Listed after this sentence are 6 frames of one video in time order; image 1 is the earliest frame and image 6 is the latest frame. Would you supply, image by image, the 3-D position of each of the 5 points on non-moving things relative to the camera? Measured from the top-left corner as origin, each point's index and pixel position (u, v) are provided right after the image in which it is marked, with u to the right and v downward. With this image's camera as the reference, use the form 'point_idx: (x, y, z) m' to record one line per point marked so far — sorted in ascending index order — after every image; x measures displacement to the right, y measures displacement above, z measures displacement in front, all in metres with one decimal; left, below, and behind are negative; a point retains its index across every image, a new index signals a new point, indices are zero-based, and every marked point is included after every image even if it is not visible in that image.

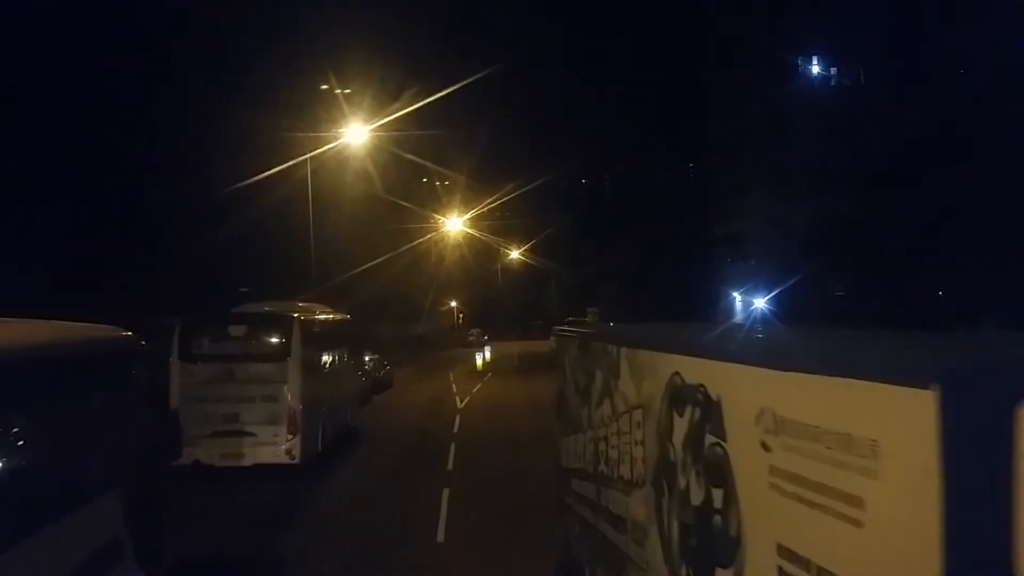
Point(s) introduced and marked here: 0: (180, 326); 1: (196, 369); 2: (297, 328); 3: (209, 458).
0: (-5.1, -0.6, +17.6) m
1: (-4.8, -1.2, +17.3) m
2: (-3.3, -0.6, +17.7) m
3: (-4.5, -2.6, +17.1) m
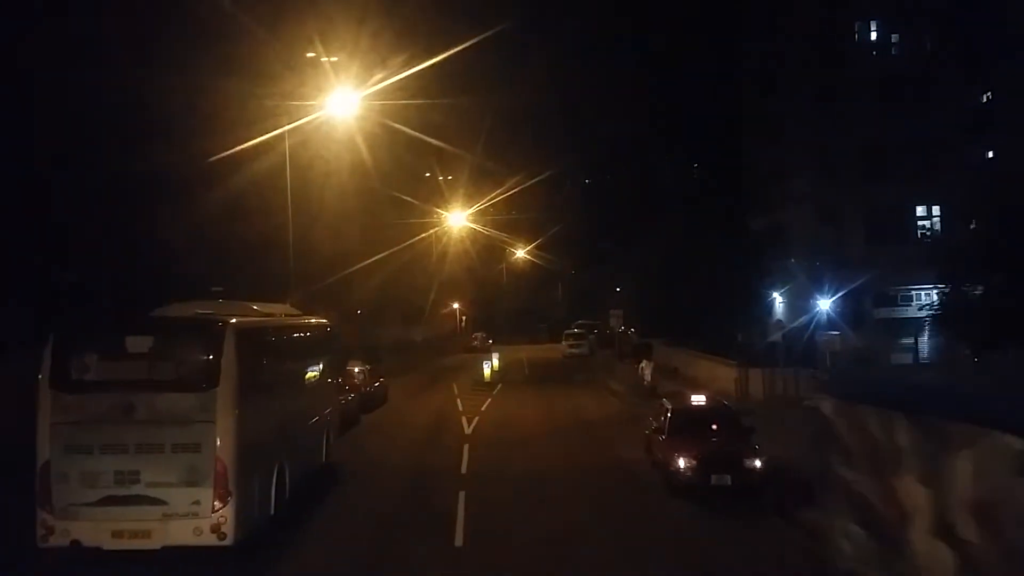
0: (-4.7, -0.5, +11.7) m
1: (-4.4, -1.1, +11.5) m
2: (-2.9, -0.5, +11.8) m
3: (-4.1, -2.5, +11.2) m
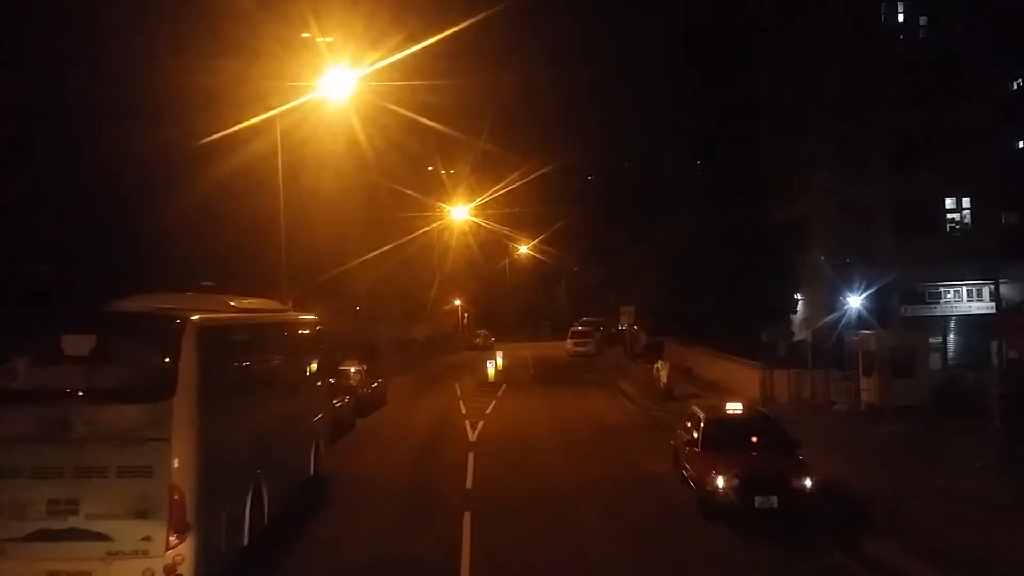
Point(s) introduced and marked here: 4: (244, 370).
0: (-4.5, -0.4, +9.7) m
1: (-4.2, -1.0, +9.4) m
2: (-2.7, -0.4, +9.8) m
3: (-4.0, -2.4, +9.2) m
4: (-3.0, -0.9, +12.7) m
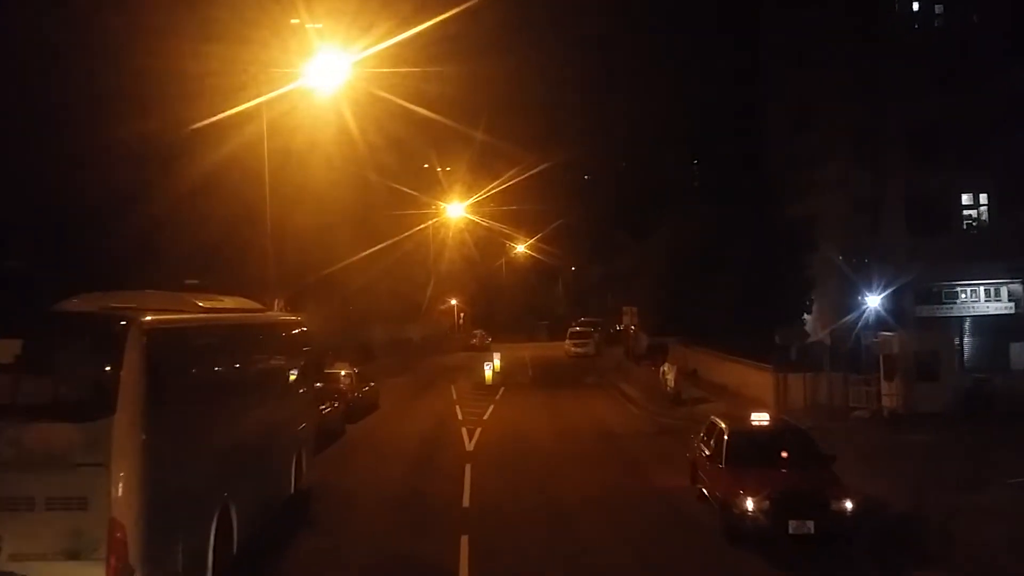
0: (-4.5, -0.4, +8.1) m
1: (-4.2, -1.0, +7.9) m
2: (-2.7, -0.4, +8.3) m
3: (-3.9, -2.3, +7.6) m
4: (-2.9, -0.9, +11.1) m
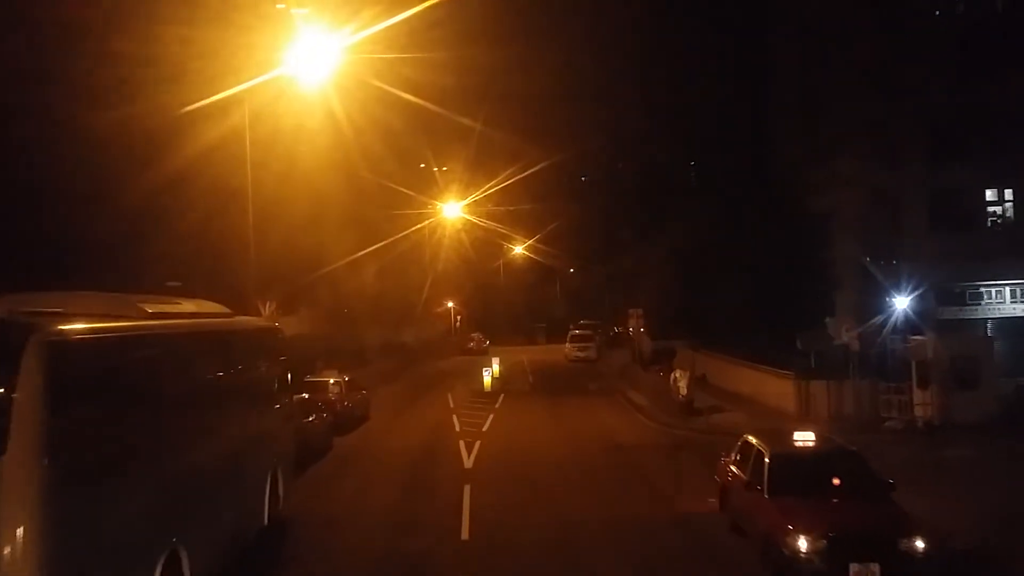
0: (-4.4, -0.4, +6.2) m
1: (-4.1, -1.0, +6.0) m
2: (-2.6, -0.4, +6.4) m
3: (-3.8, -2.3, +5.7) m
4: (-2.9, -0.9, +9.2) m
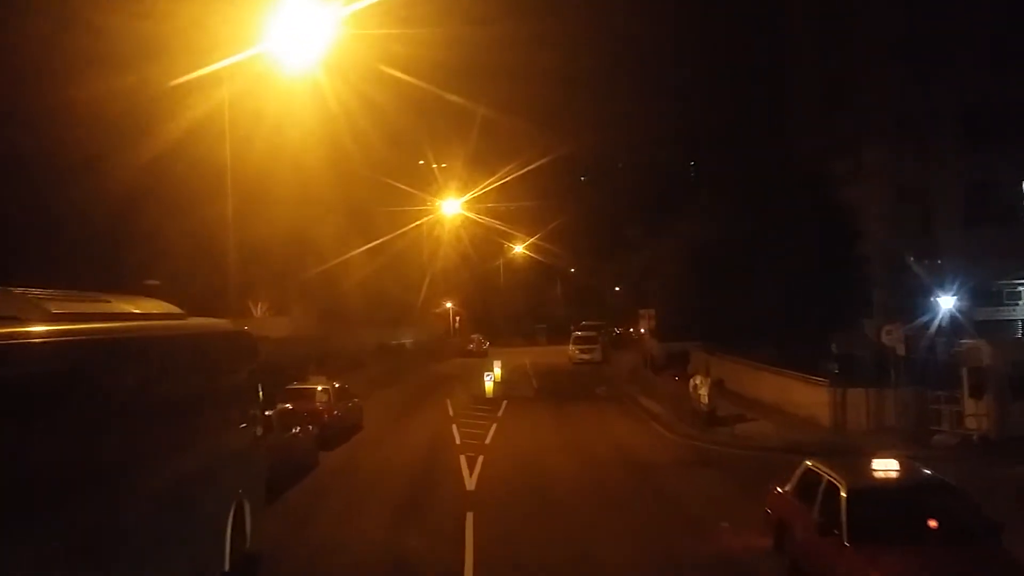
0: (-4.3, -0.3, +4.0) m
1: (-4.0, -1.0, +3.7) m
2: (-2.5, -0.3, +4.1) m
3: (-3.7, -2.3, +3.5) m
4: (-2.7, -0.8, +7.0) m
